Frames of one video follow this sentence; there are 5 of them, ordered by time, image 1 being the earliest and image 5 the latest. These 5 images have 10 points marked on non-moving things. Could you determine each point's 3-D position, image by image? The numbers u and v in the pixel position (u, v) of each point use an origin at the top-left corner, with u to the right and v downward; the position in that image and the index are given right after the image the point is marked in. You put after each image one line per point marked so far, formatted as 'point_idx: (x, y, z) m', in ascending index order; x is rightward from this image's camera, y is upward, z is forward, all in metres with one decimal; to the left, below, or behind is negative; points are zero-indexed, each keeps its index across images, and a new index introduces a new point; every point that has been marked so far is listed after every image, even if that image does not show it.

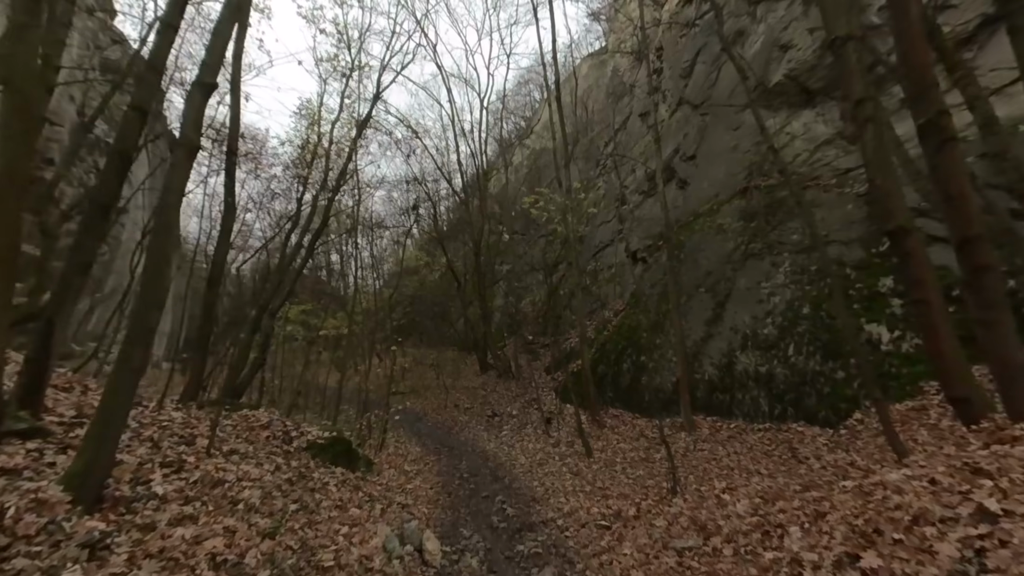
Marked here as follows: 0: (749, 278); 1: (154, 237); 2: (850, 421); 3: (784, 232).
0: (+9.2, +0.4, +16.7) m
1: (-4.7, +0.7, +5.7) m
2: (+9.7, -3.8, +12.4) m
3: (+10.3, +2.1, +16.5) m
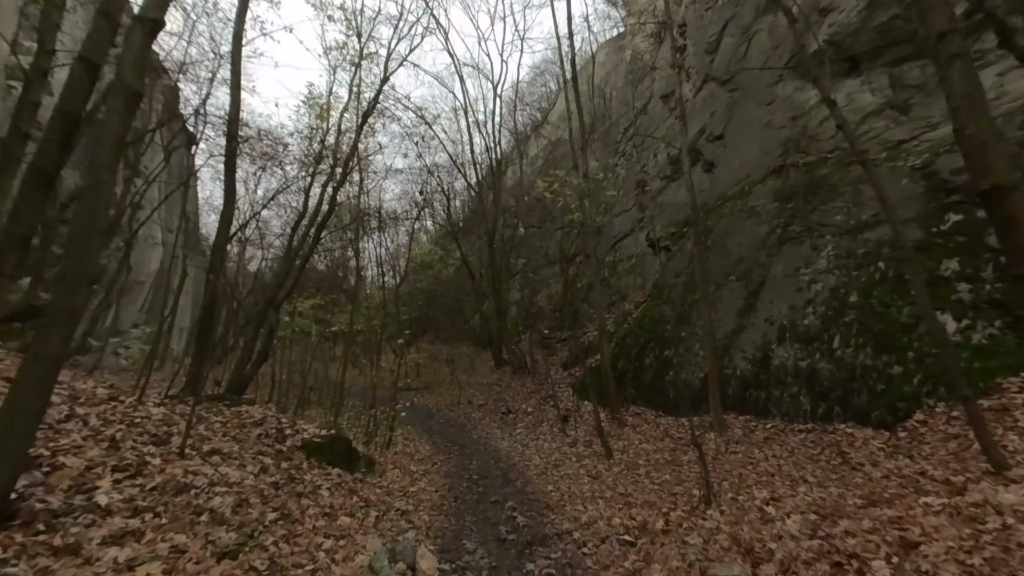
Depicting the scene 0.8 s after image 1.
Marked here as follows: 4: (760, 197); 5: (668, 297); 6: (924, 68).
0: (+9.6, +0.8, +15.2) m
1: (-4.7, +1.0, +4.7) m
2: (+10.0, -3.4, +10.9) m
3: (+10.7, +2.6, +14.9) m
4: (+9.7, +3.6, +17.0) m
5: (+7.1, -0.4, +19.7) m
6: (+14.2, +7.6, +14.9) m
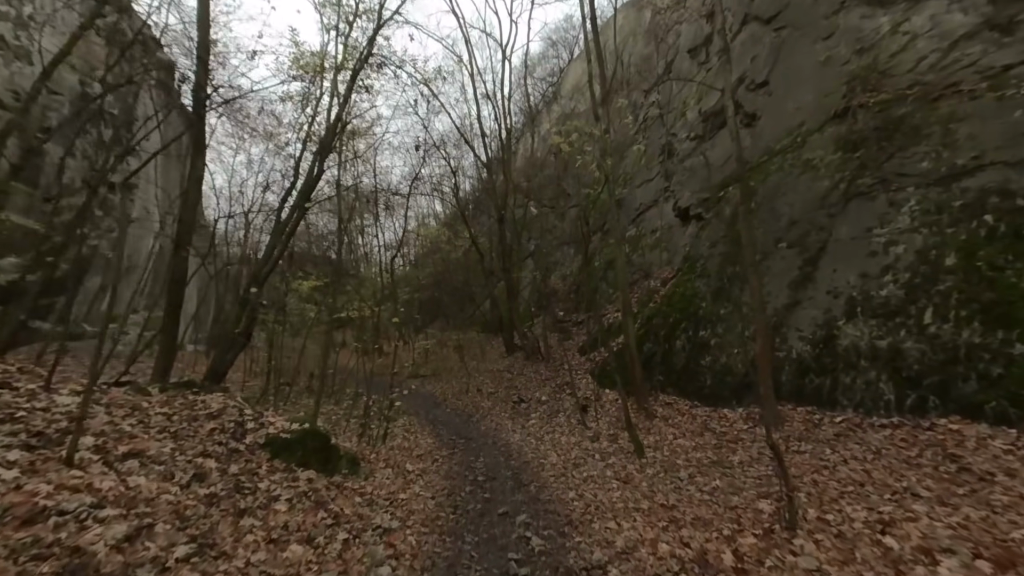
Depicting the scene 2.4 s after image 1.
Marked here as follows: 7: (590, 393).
0: (+9.9, +1.8, +12.6) m
1: (-4.6, +1.6, +2.5) m
2: (+10.2, -2.5, +8.3) m
3: (+11.1, +3.6, +12.2) m
4: (+10.1, +4.6, +14.3) m
5: (+7.6, +0.7, +17.2) m
6: (+14.5, +8.6, +12.0) m
7: (+3.3, -4.5, +18.5) m
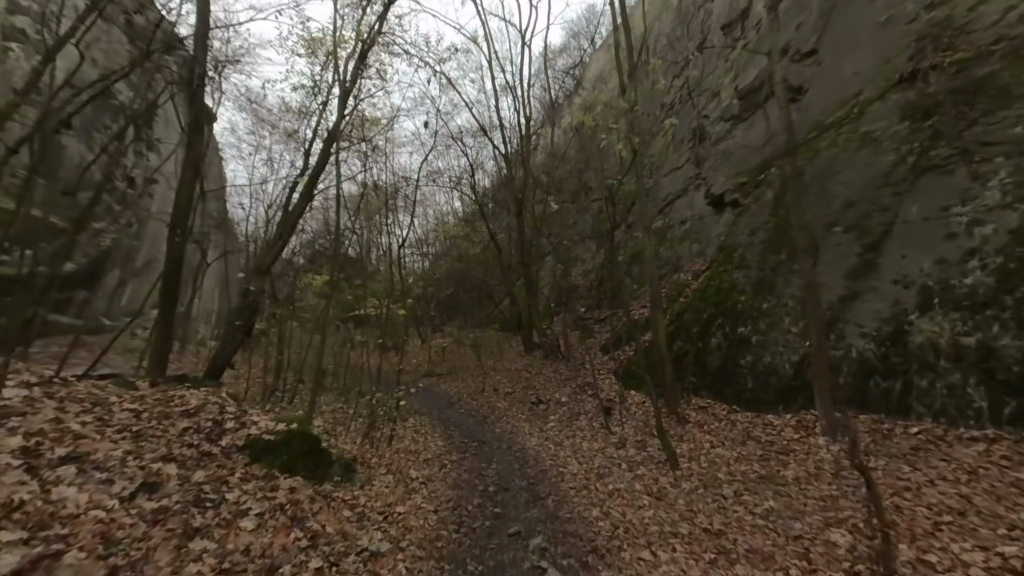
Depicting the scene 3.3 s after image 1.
0: (+10.4, +2.1, +10.8) m
1: (-4.7, +2.0, +1.4) m
2: (+10.4, -2.2, +6.5) m
3: (+11.5, +3.9, +10.3) m
4: (+10.6, +4.9, +12.5) m
5: (+8.2, +1.0, +15.5) m
6: (+14.9, +8.8, +10.0) m
7: (+4.0, -4.2, +17.0) m
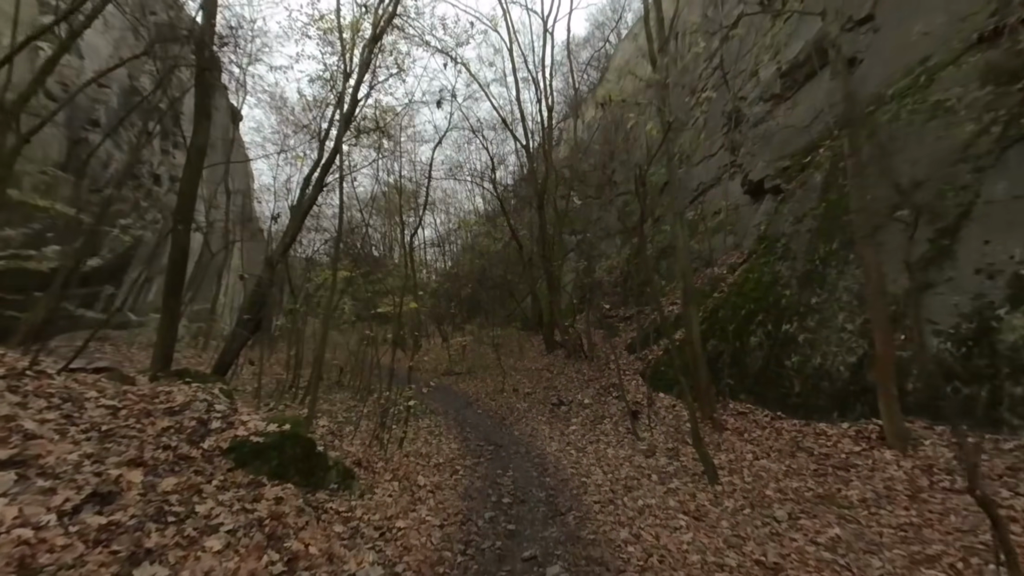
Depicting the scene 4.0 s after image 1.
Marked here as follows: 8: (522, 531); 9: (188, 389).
0: (+10.7, +2.3, +9.2) m
1: (-4.8, +2.2, +0.6) m
2: (+10.6, -2.0, +4.9) m
3: (+11.8, +4.1, +8.7) m
4: (+11.1, +5.1, +10.9) m
5: (+8.8, +1.2, +14.0) m
6: (+15.3, +9.0, +8.1) m
7: (+4.7, -3.9, +15.7) m
8: (+0.2, -4.2, +7.5) m
9: (-6.5, -2.0, +8.8) m
